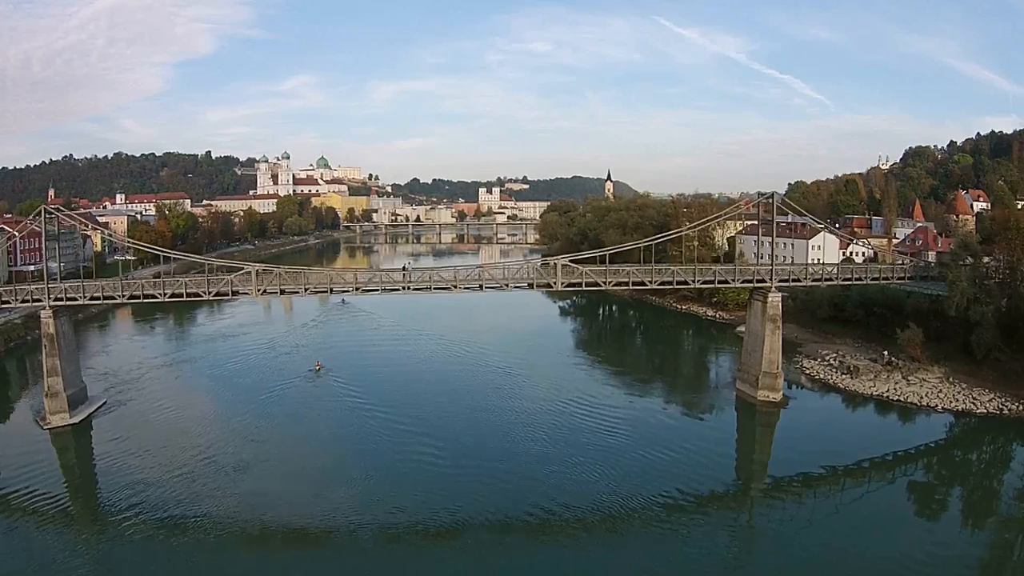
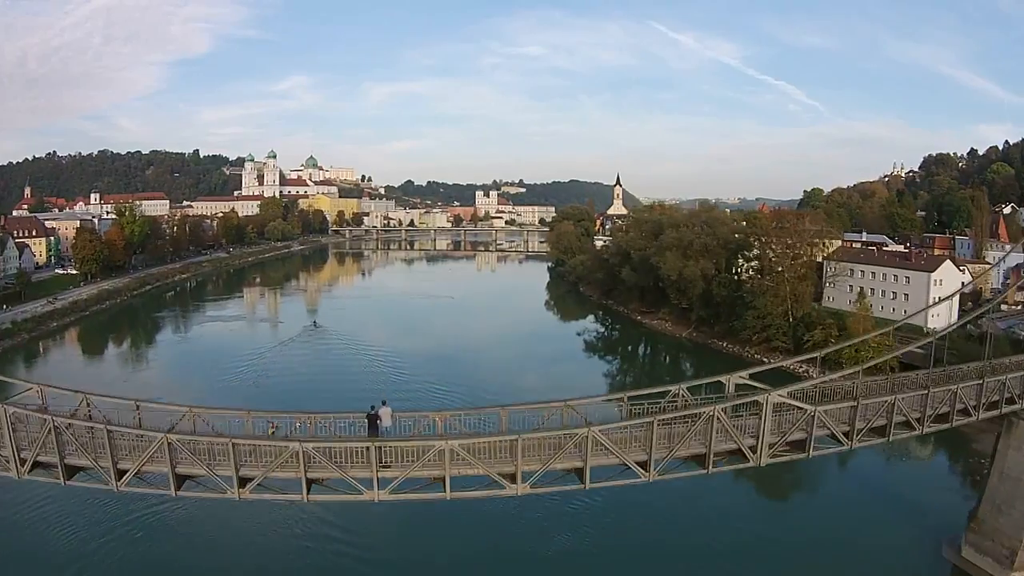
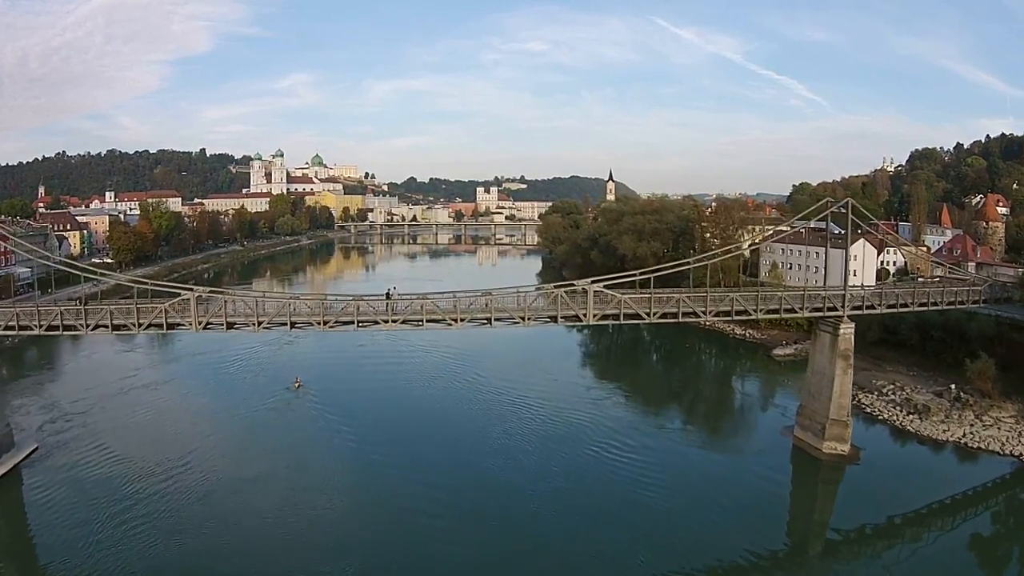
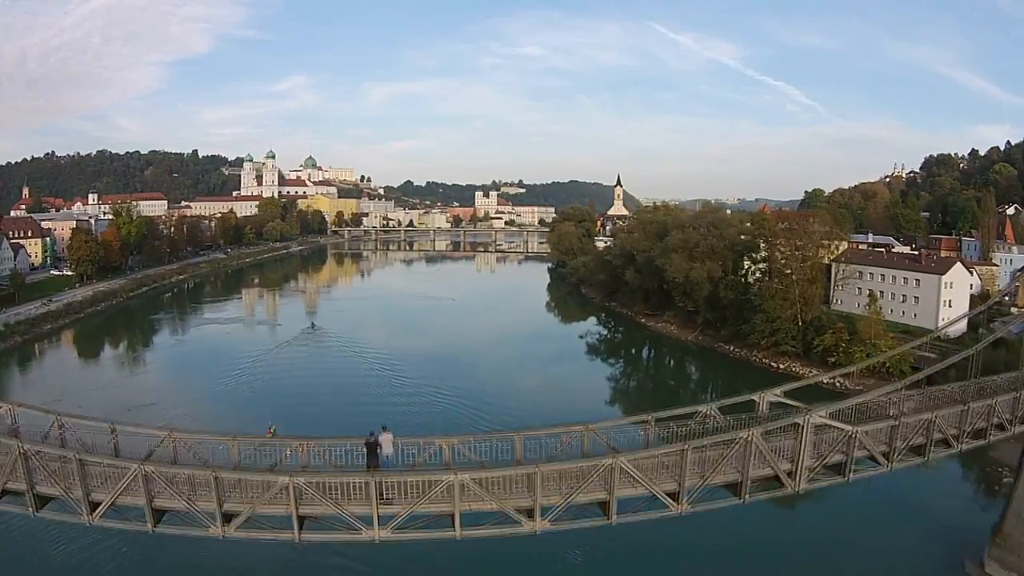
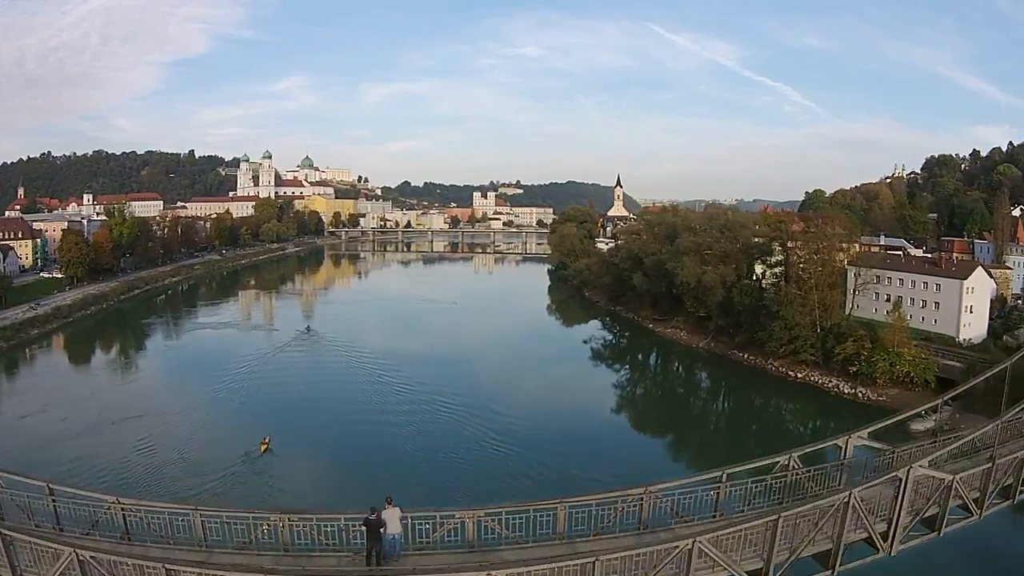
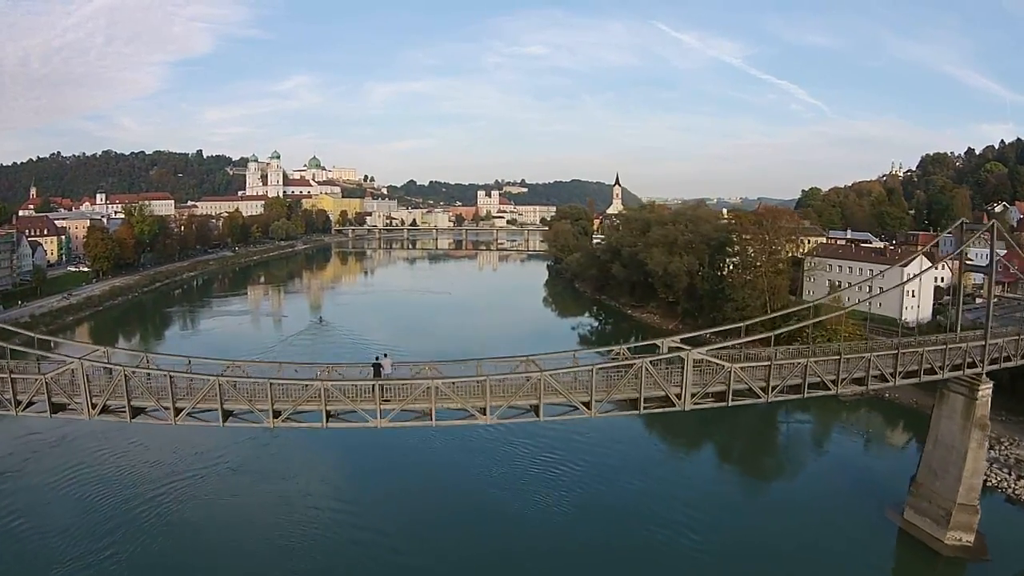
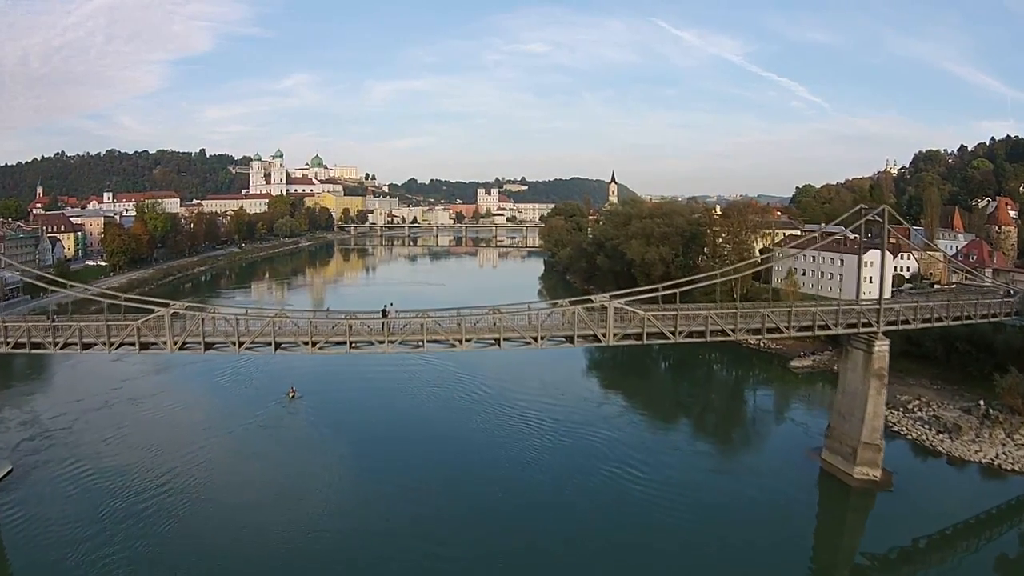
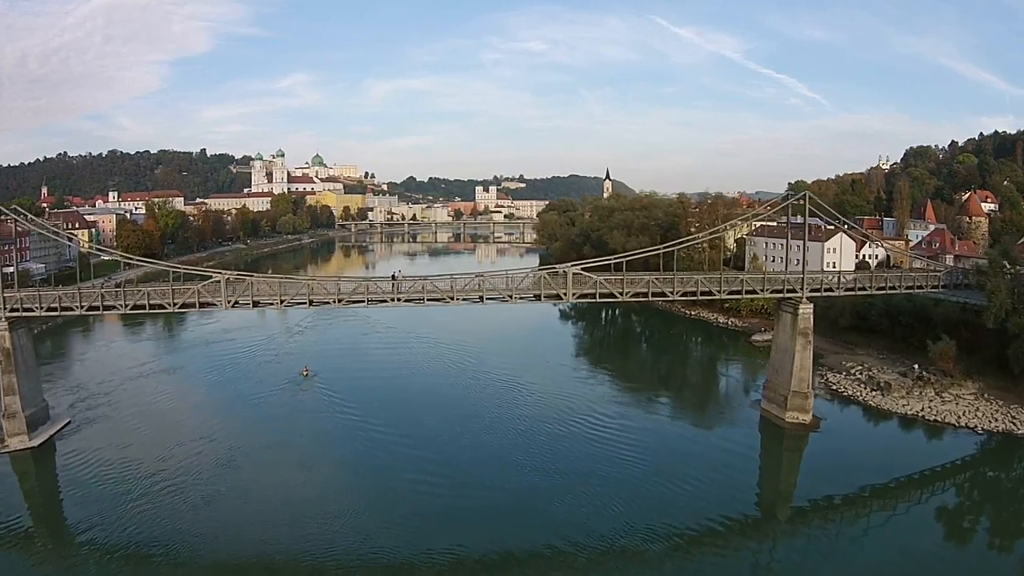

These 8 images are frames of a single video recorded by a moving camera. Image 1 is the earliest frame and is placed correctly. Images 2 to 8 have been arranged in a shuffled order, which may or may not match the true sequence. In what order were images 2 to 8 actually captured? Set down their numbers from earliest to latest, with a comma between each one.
8, 3, 7, 6, 2, 4, 5
